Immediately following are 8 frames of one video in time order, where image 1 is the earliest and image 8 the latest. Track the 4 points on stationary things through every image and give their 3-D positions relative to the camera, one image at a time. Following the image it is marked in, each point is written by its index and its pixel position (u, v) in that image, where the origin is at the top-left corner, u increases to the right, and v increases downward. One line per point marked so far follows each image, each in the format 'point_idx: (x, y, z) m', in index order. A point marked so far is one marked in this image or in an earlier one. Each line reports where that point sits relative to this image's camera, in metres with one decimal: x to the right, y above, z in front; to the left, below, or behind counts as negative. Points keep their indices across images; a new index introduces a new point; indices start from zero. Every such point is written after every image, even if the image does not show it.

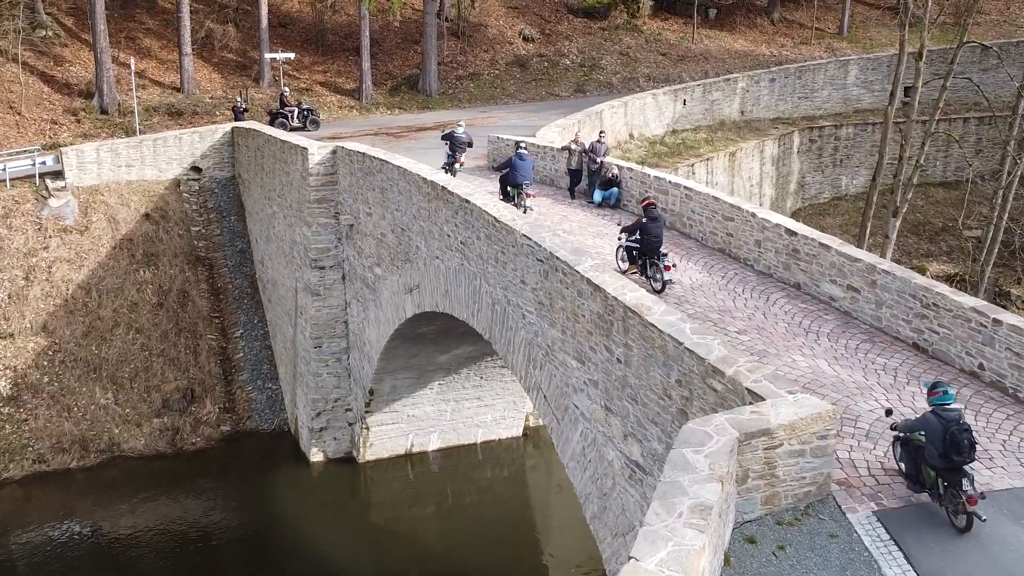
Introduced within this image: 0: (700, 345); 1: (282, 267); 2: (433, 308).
0: (+1.7, -0.5, +7.8) m
1: (-5.1, +0.5, +19.0) m
2: (-1.3, -0.3, +13.6) m
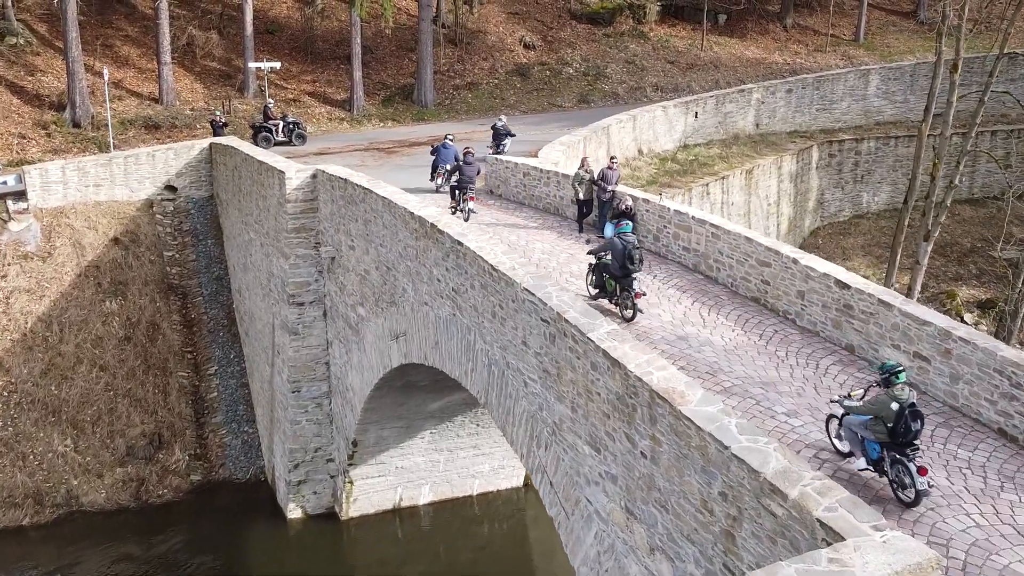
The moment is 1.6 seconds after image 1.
0: (+1.7, -1.2, +6.1) m
1: (-5.1, -0.2, +17.3) m
2: (-1.3, -1.0, +11.9) m
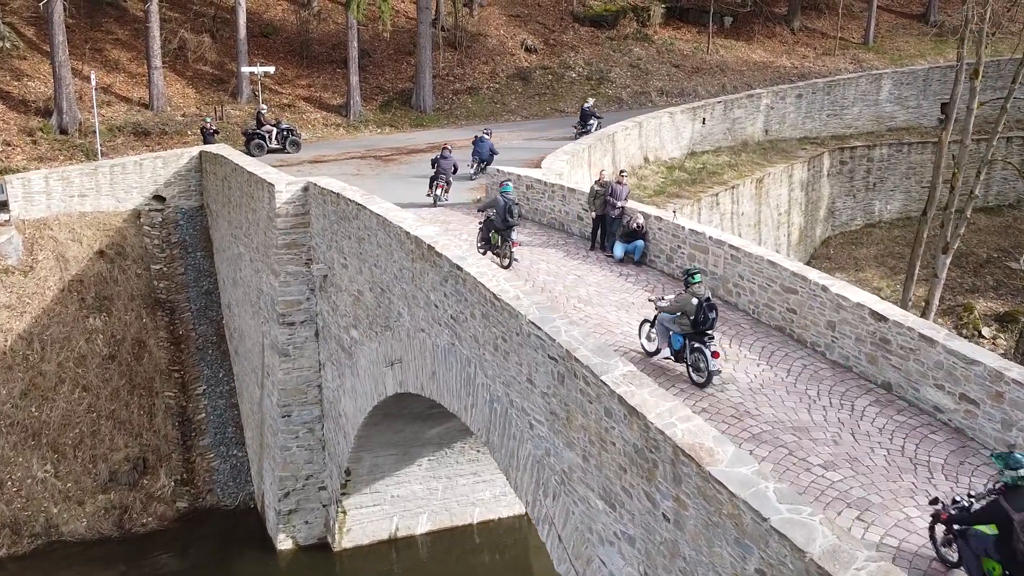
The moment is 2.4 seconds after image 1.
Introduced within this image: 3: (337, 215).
0: (+1.7, -1.5, +5.3) m
1: (-5.0, -0.6, +16.5) m
2: (-1.2, -1.3, +11.1) m
3: (-2.7, +1.1, +13.1) m
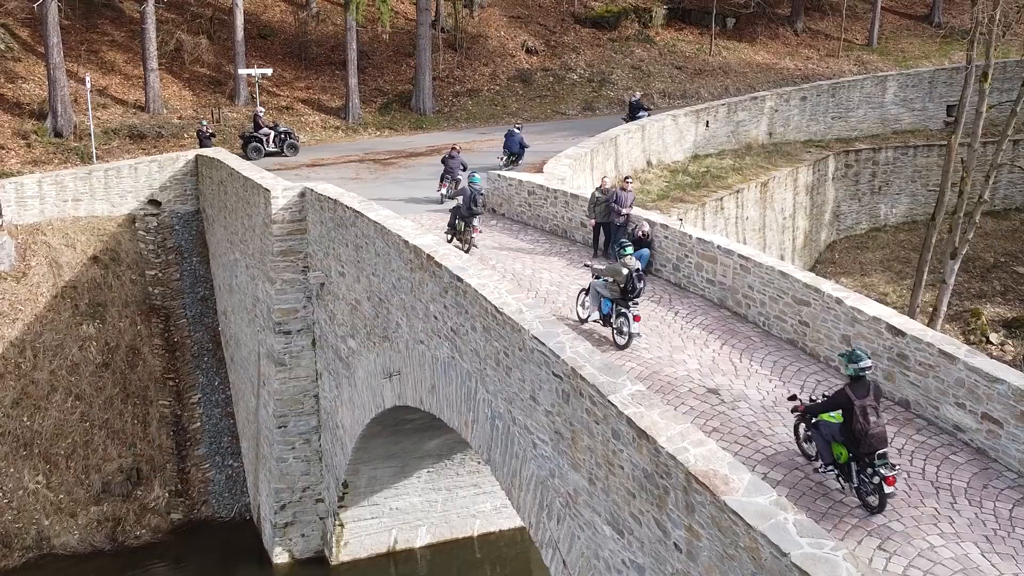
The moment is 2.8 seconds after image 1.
0: (+1.8, -1.6, +5.0) m
1: (-5.0, -0.7, +16.2) m
2: (-1.2, -1.5, +10.7) m
3: (-2.6, +1.0, +12.8) m
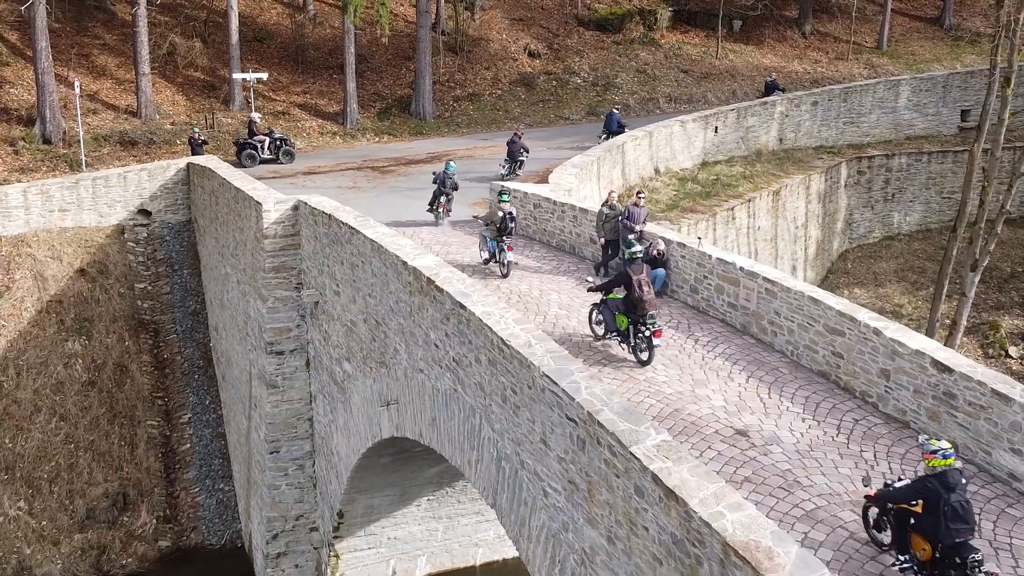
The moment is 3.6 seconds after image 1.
0: (+1.8, -1.9, +4.2) m
1: (-4.9, -1.0, +15.4) m
2: (-1.1, -1.7, +10.0) m
3: (-2.6, +0.7, +12.1) m
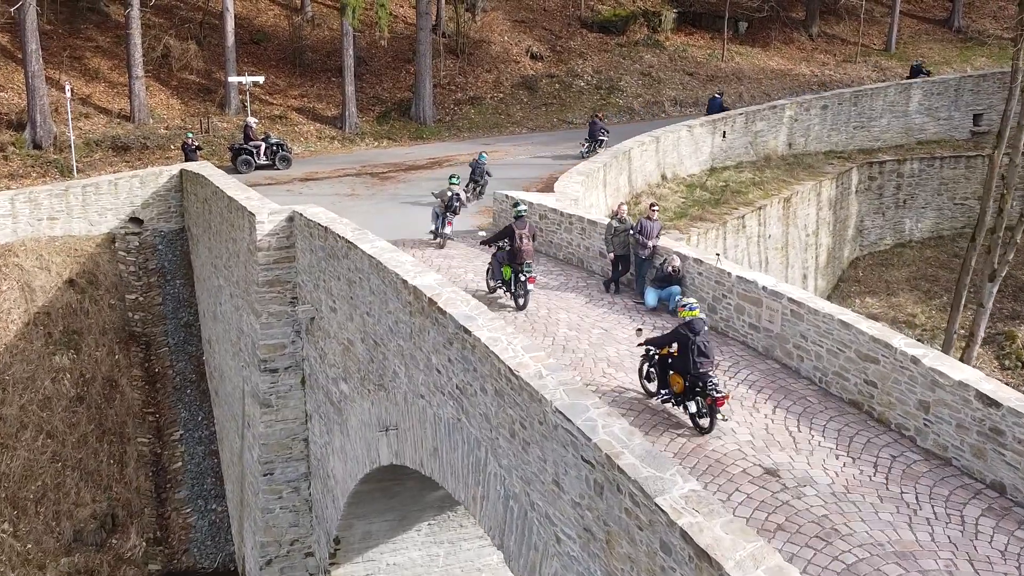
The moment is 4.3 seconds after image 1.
0: (+1.9, -2.1, +3.6) m
1: (-4.9, -1.2, +14.8) m
2: (-1.0, -1.9, +9.4) m
3: (-2.5, +0.5, +11.5) m
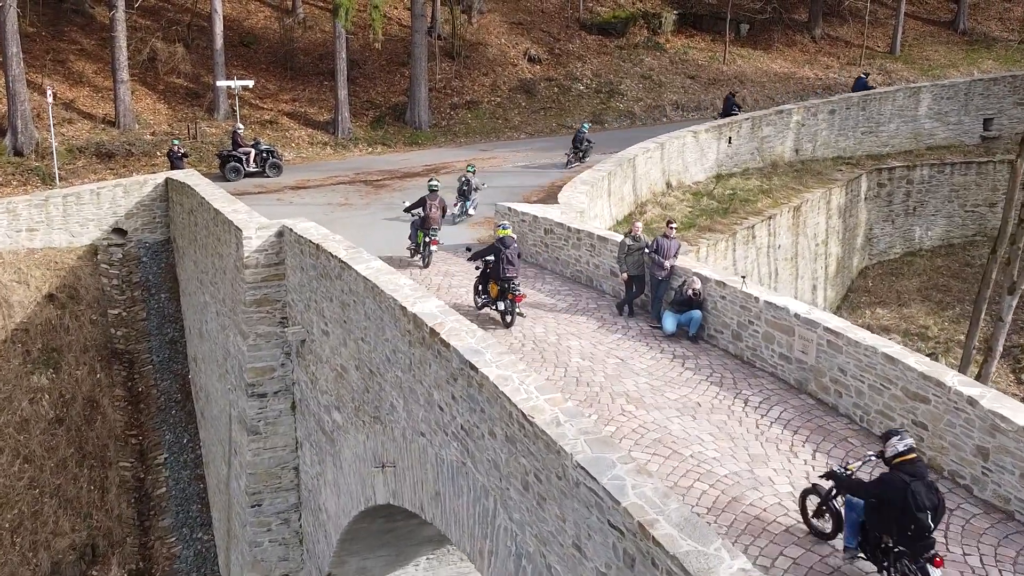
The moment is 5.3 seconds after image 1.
0: (+2.0, -2.3, +2.9) m
1: (-4.8, -1.5, +14.0) m
2: (-1.0, -2.2, +8.6) m
3: (-2.4, +0.2, +10.7) m
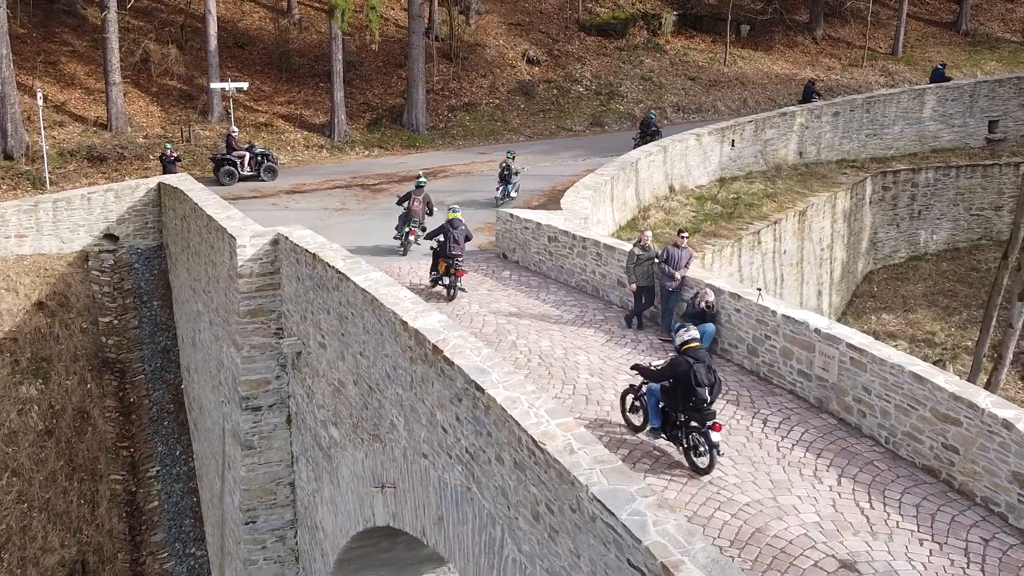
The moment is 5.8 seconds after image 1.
0: (+2.1, -2.4, +2.5) m
1: (-4.8, -1.6, +13.6) m
2: (-0.9, -2.3, +8.2) m
3: (-2.4, +0.1, +10.3) m
